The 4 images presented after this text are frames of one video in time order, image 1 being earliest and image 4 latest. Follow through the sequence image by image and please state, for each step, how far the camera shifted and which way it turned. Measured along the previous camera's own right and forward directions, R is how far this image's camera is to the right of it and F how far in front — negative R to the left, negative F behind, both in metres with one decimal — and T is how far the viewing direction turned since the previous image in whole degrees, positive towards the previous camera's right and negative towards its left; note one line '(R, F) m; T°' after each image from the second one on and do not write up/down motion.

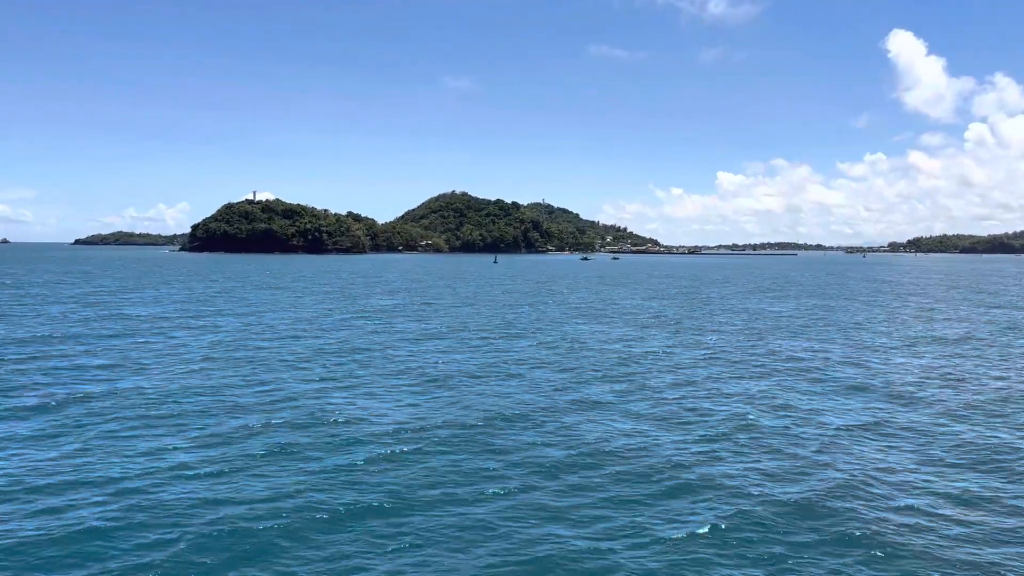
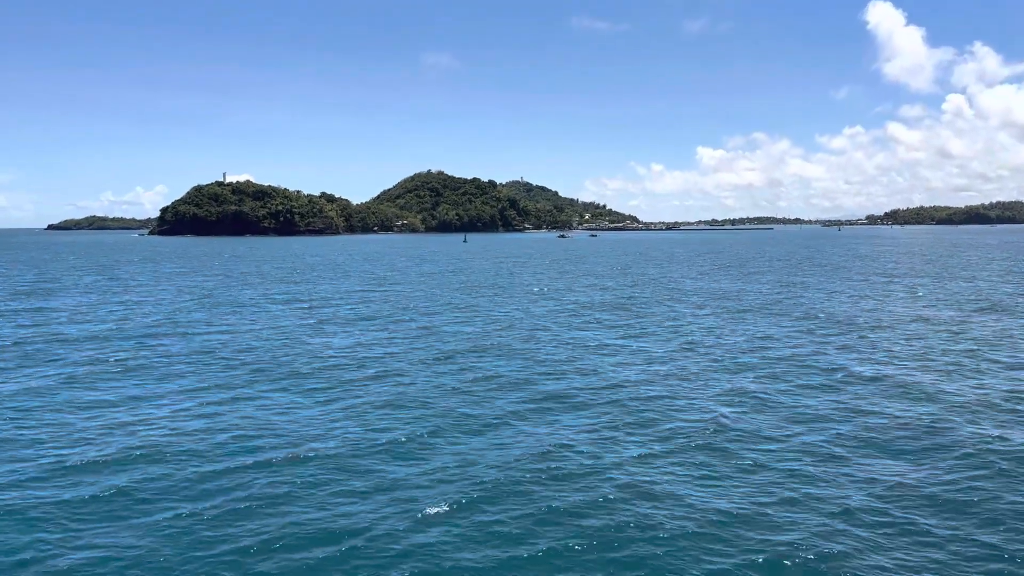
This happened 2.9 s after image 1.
(+1.7, +1.5) m; +1°
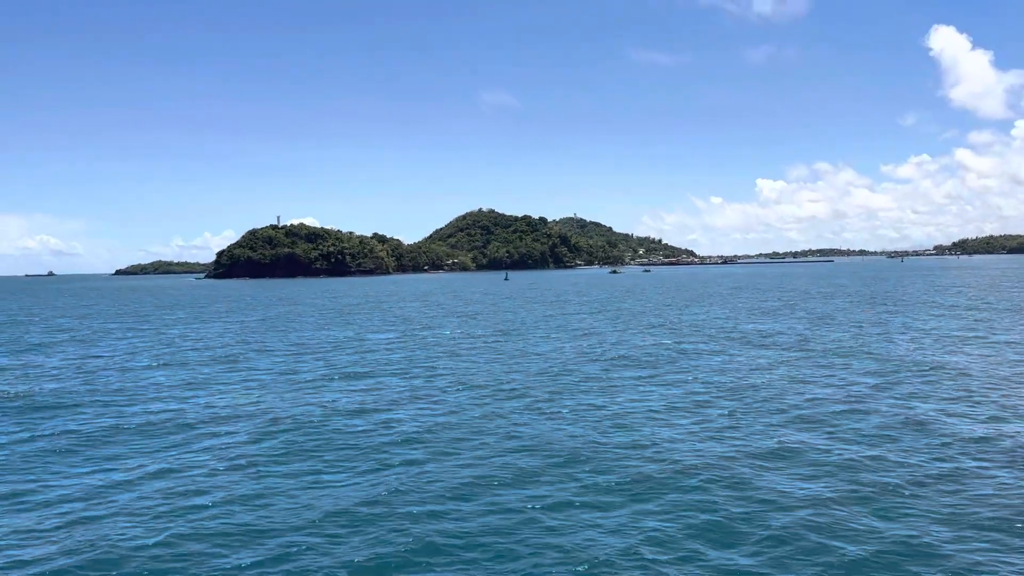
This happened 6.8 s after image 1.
(+1.2, +3.5) m; -5°
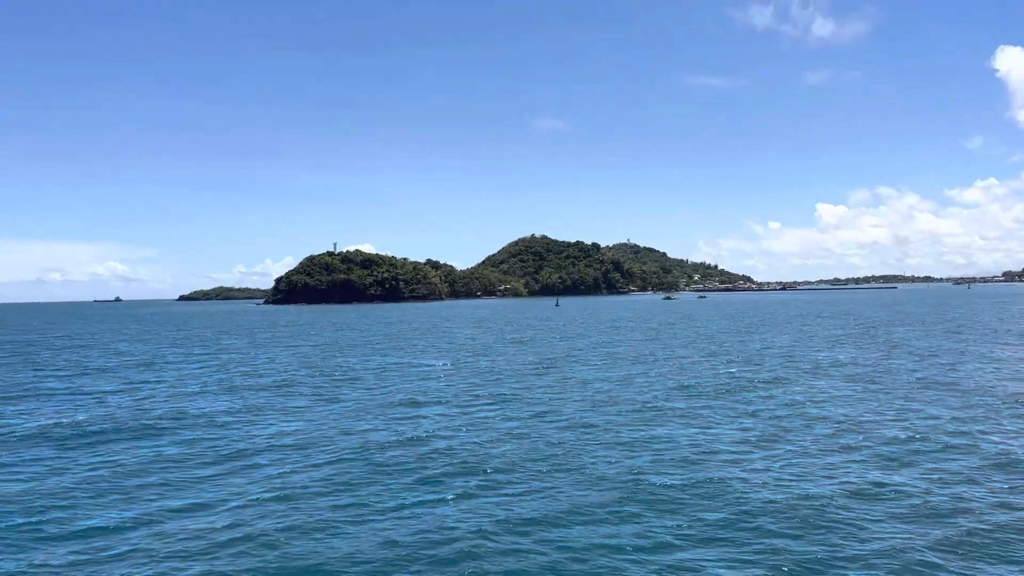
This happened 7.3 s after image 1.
(-0.1, +0.9) m; -4°
